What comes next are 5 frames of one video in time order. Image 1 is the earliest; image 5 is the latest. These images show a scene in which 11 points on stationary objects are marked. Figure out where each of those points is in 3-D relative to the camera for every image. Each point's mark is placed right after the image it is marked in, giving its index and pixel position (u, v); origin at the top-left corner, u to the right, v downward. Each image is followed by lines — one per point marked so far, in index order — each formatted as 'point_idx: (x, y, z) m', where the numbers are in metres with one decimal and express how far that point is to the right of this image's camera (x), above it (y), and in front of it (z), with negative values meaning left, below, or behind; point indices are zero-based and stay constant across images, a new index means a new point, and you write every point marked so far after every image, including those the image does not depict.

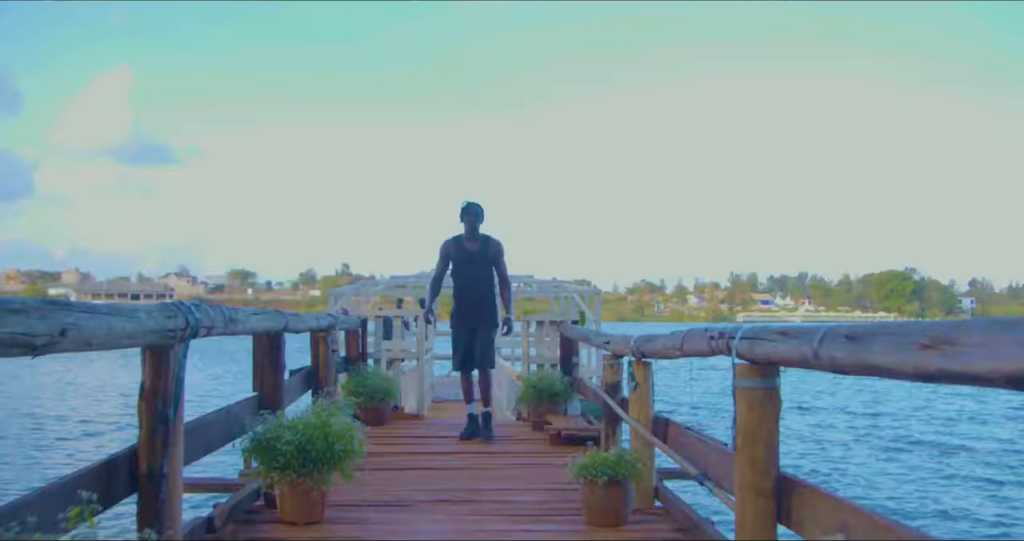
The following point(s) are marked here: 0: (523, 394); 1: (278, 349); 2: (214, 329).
0: (+0.1, -1.0, +7.3) m
1: (-1.1, -0.4, +4.0) m
2: (-1.0, -0.2, +2.8) m
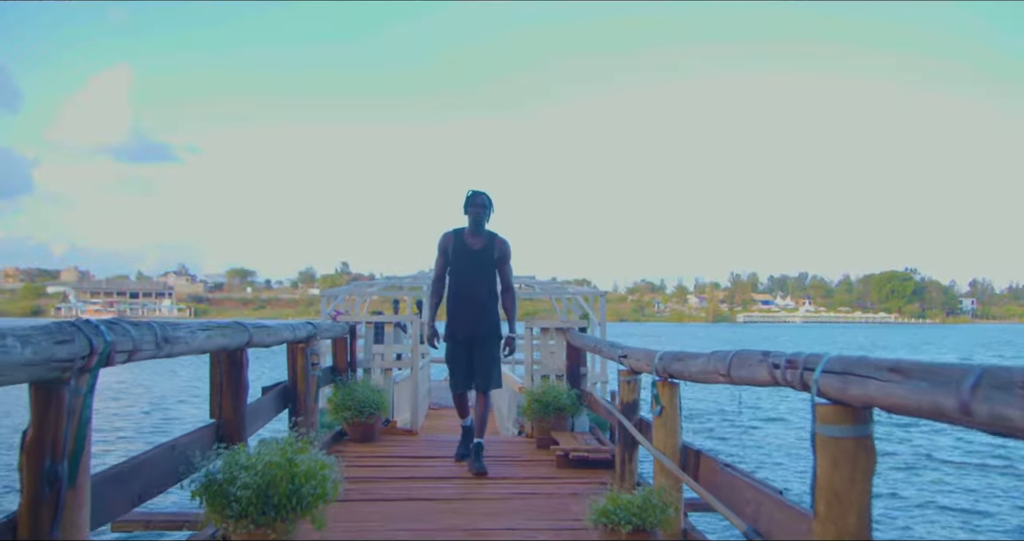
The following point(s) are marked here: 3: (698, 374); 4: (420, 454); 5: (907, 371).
0: (+0.1, -1.1, +6.7) m
1: (-1.1, -0.4, +3.4) m
2: (-1.0, -0.2, +2.2) m
3: (+0.7, -0.4, +3.0) m
4: (-0.7, -1.3, +6.1) m
5: (+0.7, -0.2, +1.6) m
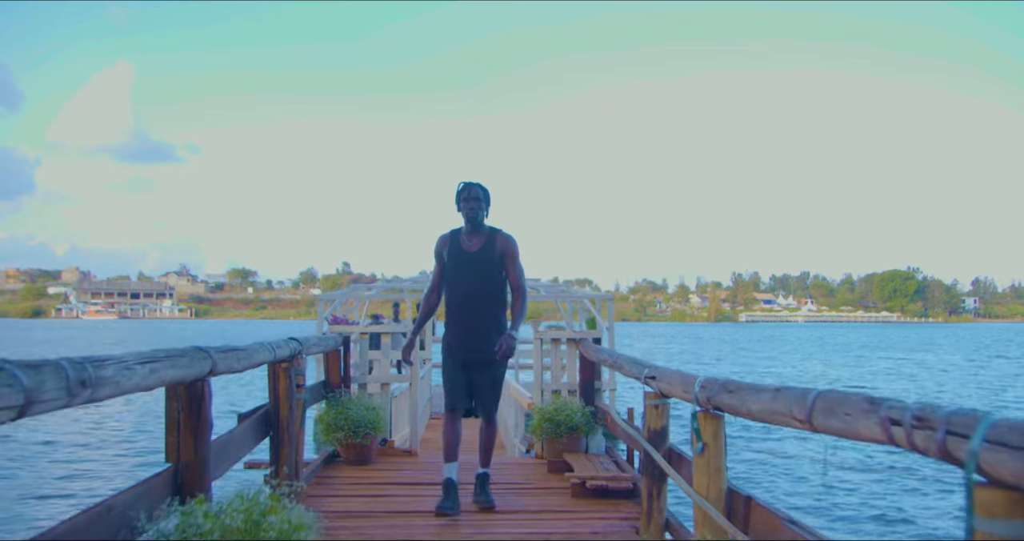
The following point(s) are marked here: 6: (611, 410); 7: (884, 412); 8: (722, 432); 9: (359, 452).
0: (+0.2, -1.1, +6.1) m
1: (-1.0, -0.4, +2.8) m
2: (-0.9, -0.3, +1.7) m
3: (+0.7, -0.4, +2.5) m
4: (-0.6, -1.3, +5.5) m
5: (+0.8, -0.2, +1.0) m
6: (+0.7, -1.0, +6.0) m
7: (+0.7, -0.3, +1.7) m
8: (+0.8, -0.6, +3.1) m
9: (-1.0, -1.2, +5.9) m
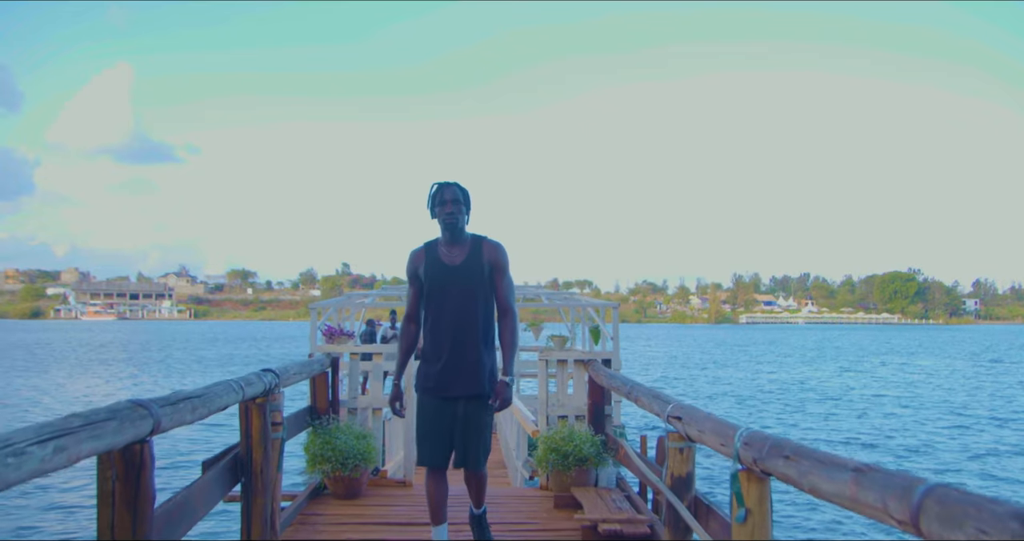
0: (+0.2, -1.2, +5.6) m
1: (-1.0, -0.5, +2.3) m
2: (-0.9, -0.4, +1.2) m
3: (+0.7, -0.5, +2.0) m
4: (-0.6, -1.4, +5.0) m
5: (+0.8, -0.3, +0.5) m
6: (+0.7, -1.1, +5.5) m
7: (+0.8, -0.4, +1.2) m
8: (+0.8, -0.7, +2.6) m
9: (-1.0, -1.3, +5.4) m
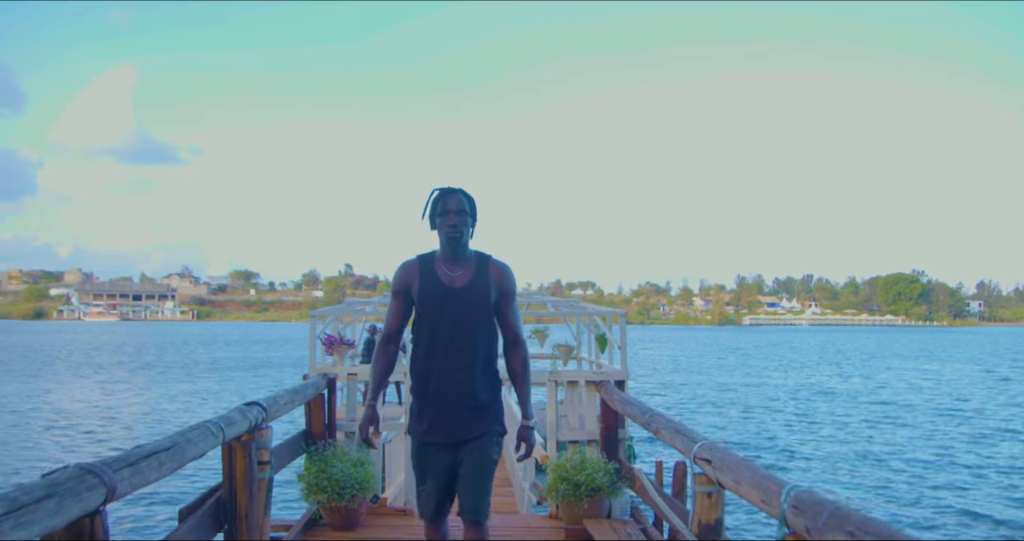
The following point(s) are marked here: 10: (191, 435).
0: (+0.2, -1.3, +5.2) m
1: (-1.0, -0.6, +2.0) m
2: (-0.9, -0.5, +0.8) m
3: (+0.8, -0.6, +1.6) m
4: (-0.5, -1.5, +4.6) m
5: (+0.8, -0.4, +0.2) m
6: (+0.8, -1.2, +5.1) m
7: (+0.8, -0.5, +0.9) m
8: (+0.8, -0.8, +2.3) m
9: (-1.0, -1.4, +5.1) m
10: (-1.0, -0.5, +2.7) m
